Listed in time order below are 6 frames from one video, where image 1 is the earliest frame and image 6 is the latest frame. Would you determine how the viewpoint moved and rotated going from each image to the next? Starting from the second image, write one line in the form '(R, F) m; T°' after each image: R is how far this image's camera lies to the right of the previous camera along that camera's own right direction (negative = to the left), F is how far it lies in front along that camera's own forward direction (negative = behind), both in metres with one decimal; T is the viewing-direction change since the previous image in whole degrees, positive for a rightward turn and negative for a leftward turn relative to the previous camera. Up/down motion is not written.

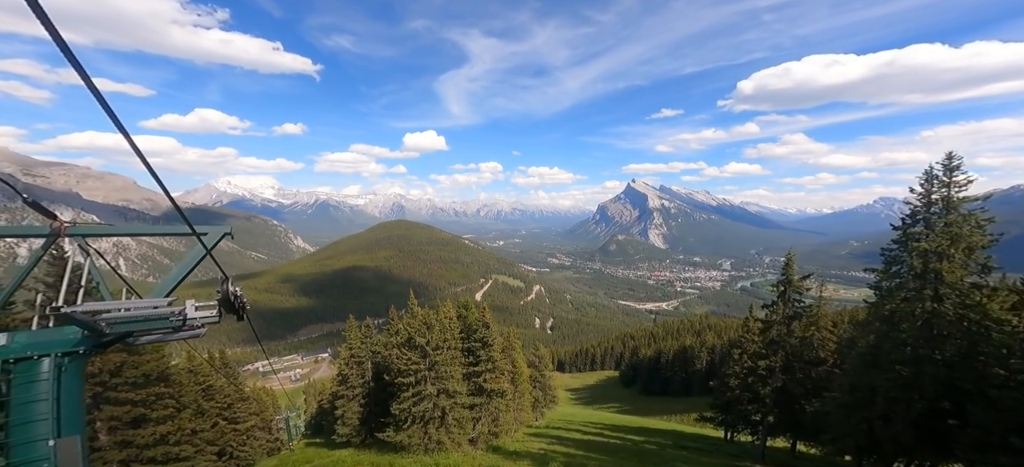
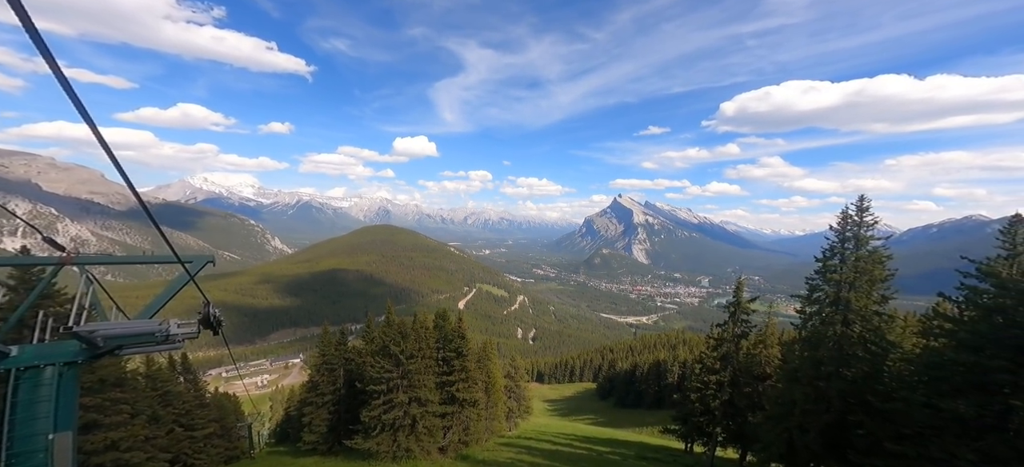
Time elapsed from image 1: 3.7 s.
(+1.1, -1.5) m; +2°
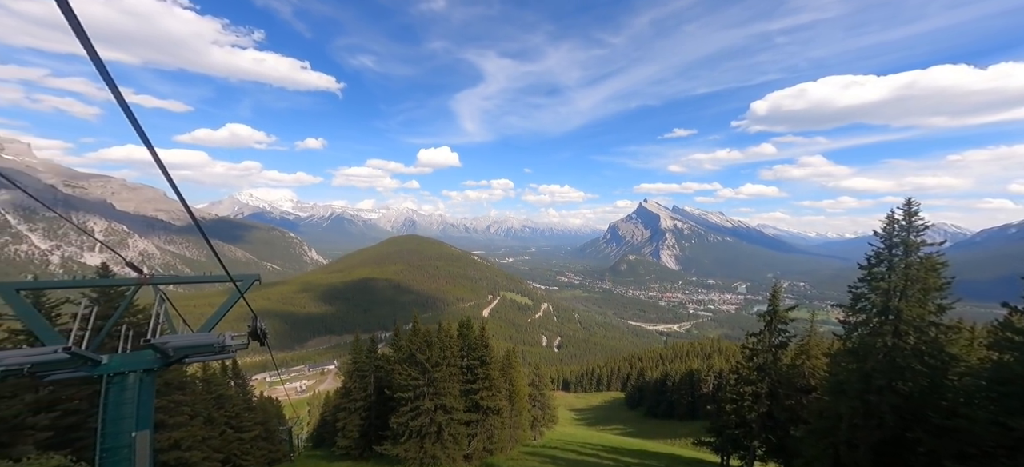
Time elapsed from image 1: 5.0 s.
(+0.3, +0.6) m; -3°
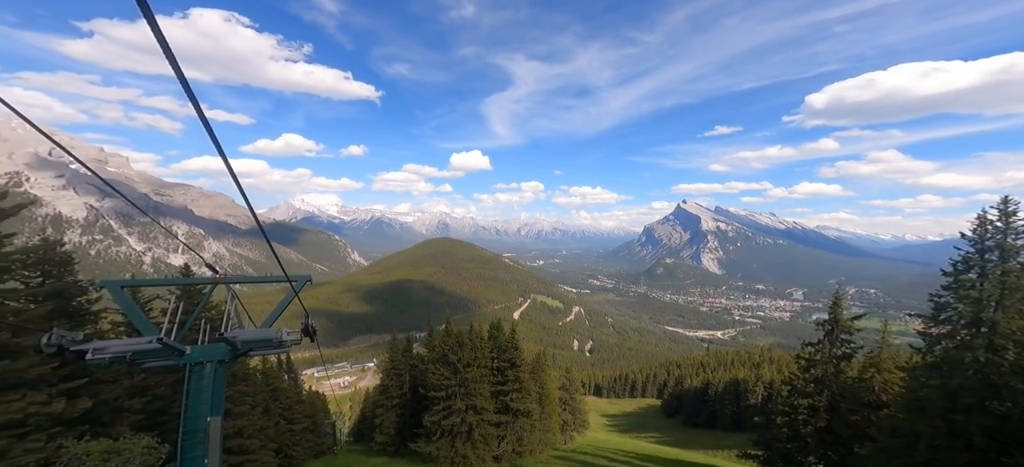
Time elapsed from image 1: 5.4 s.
(+0.6, -0.1) m; -4°
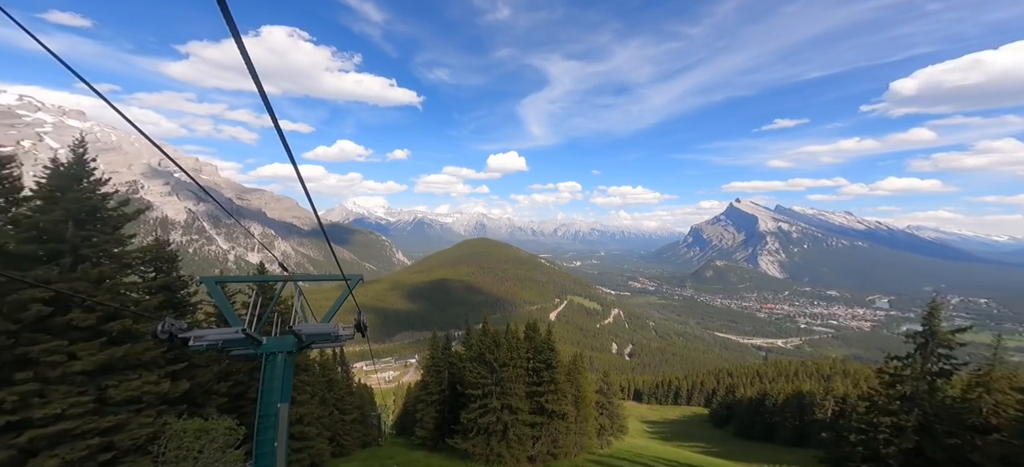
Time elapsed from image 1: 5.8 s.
(-0.2, -0.2) m; -5°
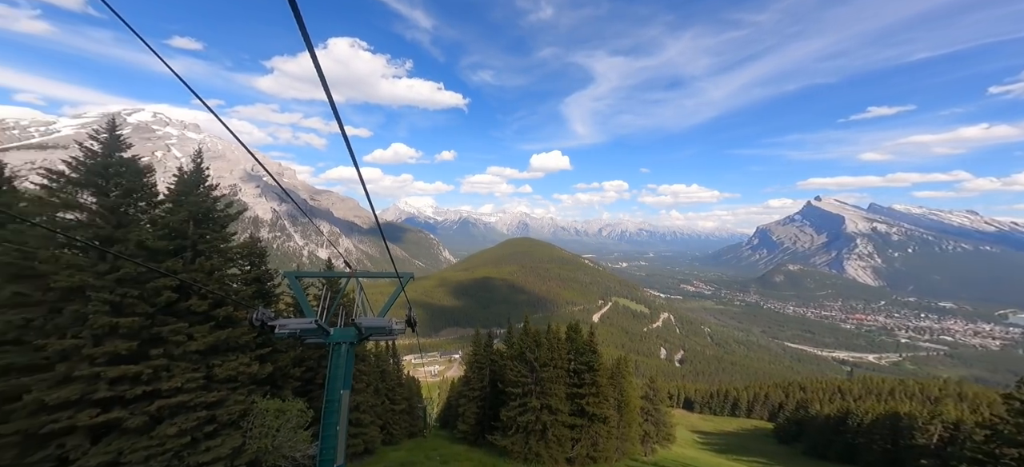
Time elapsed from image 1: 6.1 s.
(-0.1, -0.2) m; -5°
